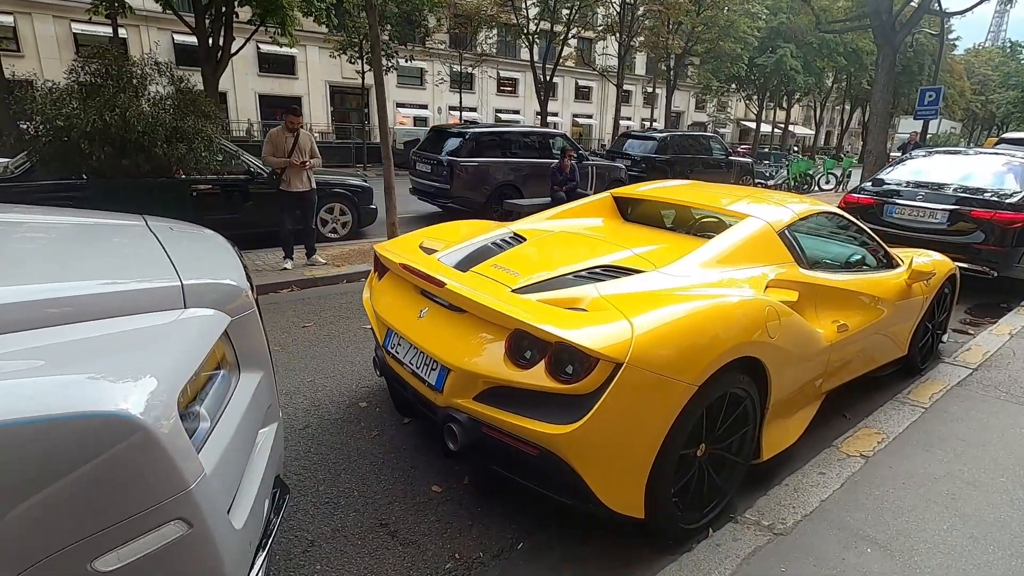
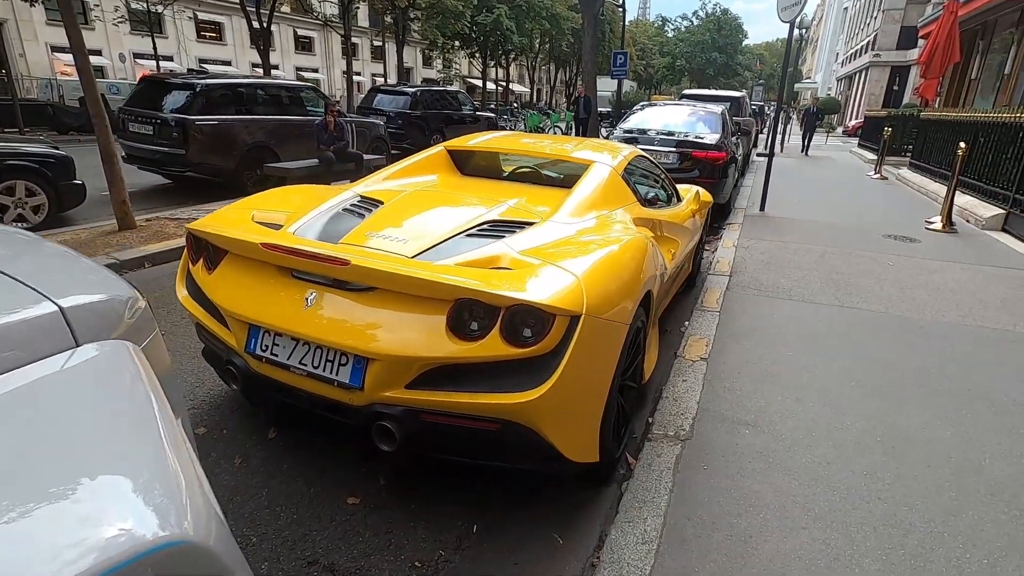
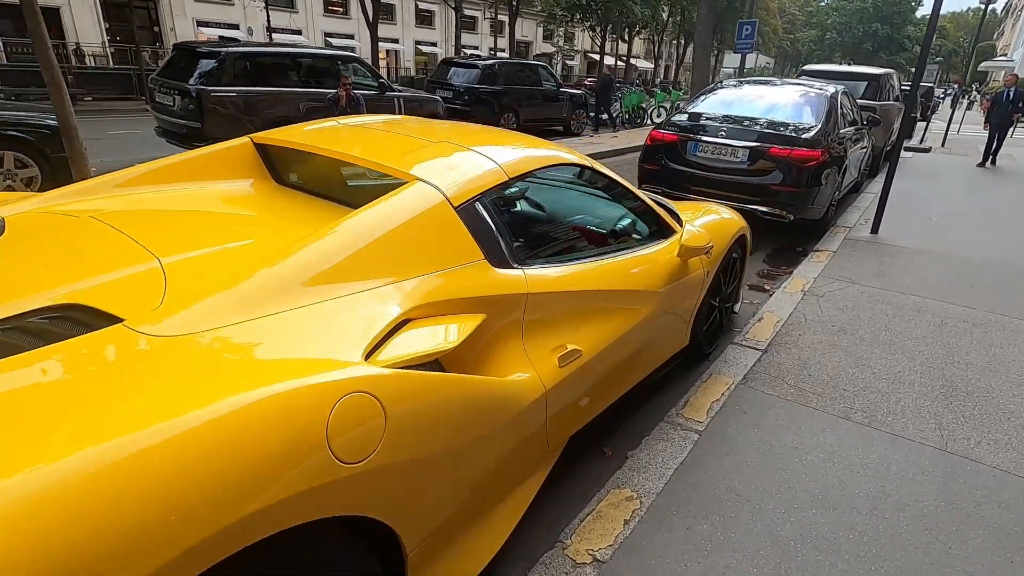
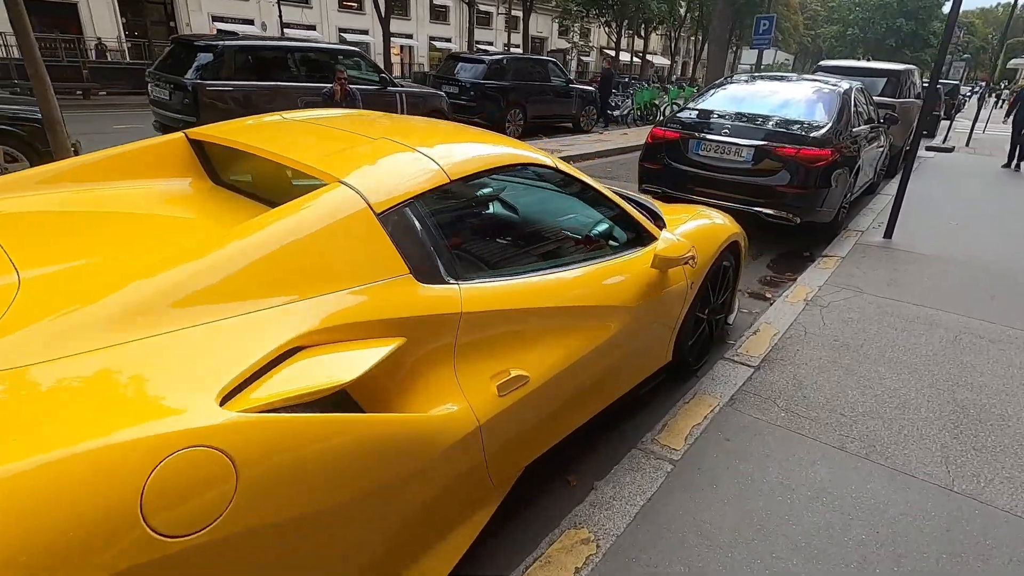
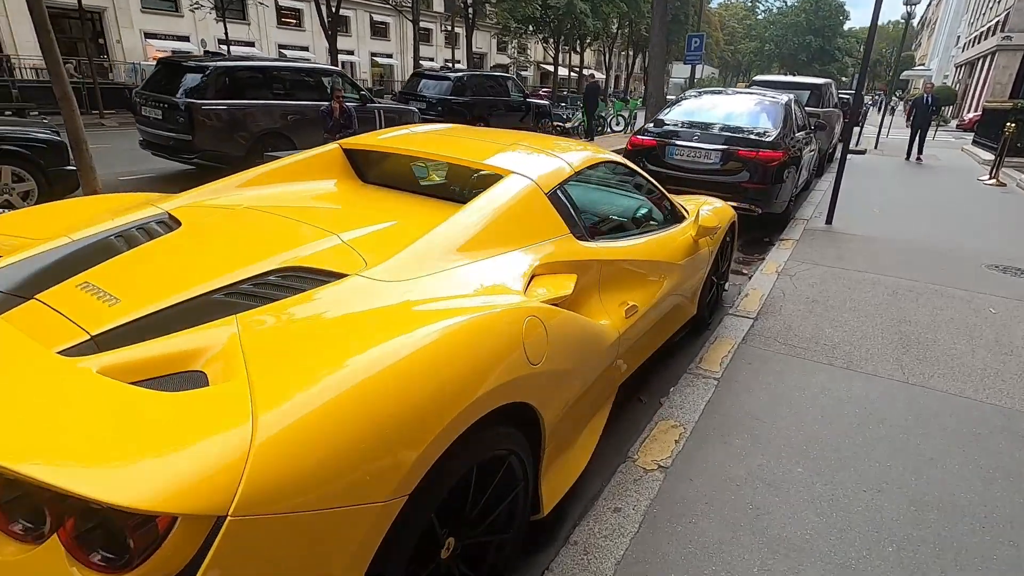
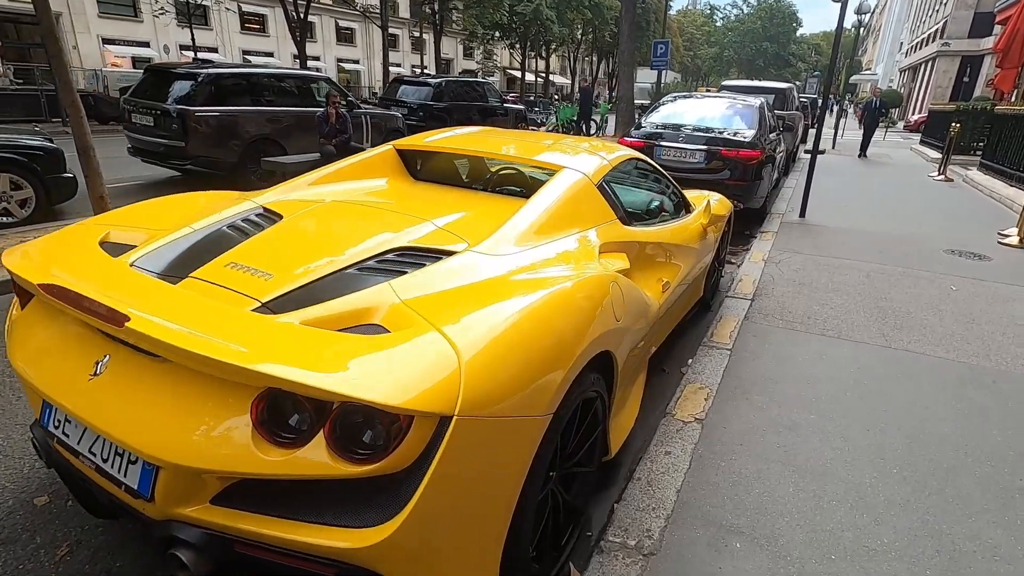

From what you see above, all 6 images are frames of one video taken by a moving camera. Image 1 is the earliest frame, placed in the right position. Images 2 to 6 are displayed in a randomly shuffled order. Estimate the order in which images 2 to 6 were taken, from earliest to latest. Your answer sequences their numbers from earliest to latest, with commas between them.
2, 6, 5, 3, 4
